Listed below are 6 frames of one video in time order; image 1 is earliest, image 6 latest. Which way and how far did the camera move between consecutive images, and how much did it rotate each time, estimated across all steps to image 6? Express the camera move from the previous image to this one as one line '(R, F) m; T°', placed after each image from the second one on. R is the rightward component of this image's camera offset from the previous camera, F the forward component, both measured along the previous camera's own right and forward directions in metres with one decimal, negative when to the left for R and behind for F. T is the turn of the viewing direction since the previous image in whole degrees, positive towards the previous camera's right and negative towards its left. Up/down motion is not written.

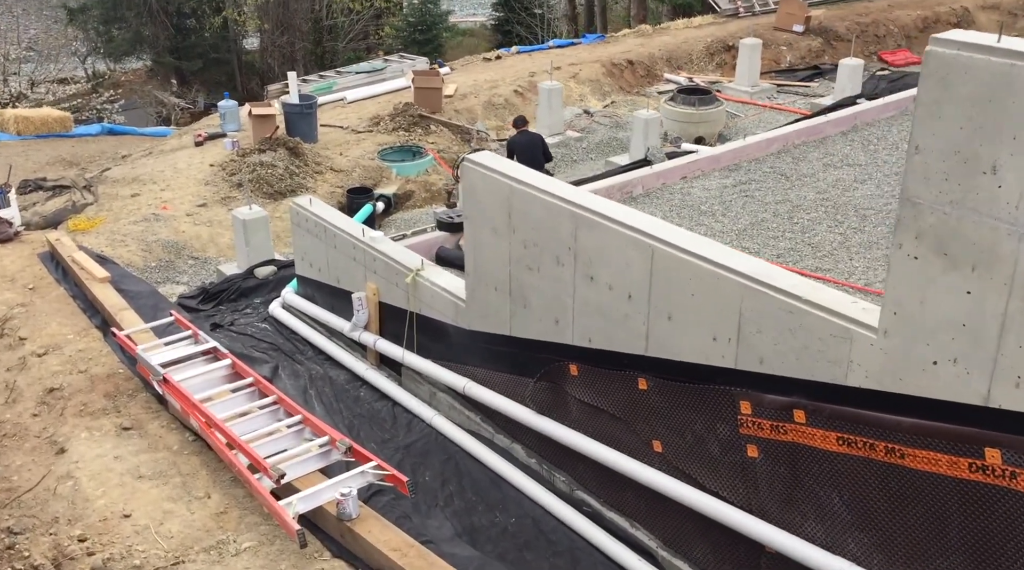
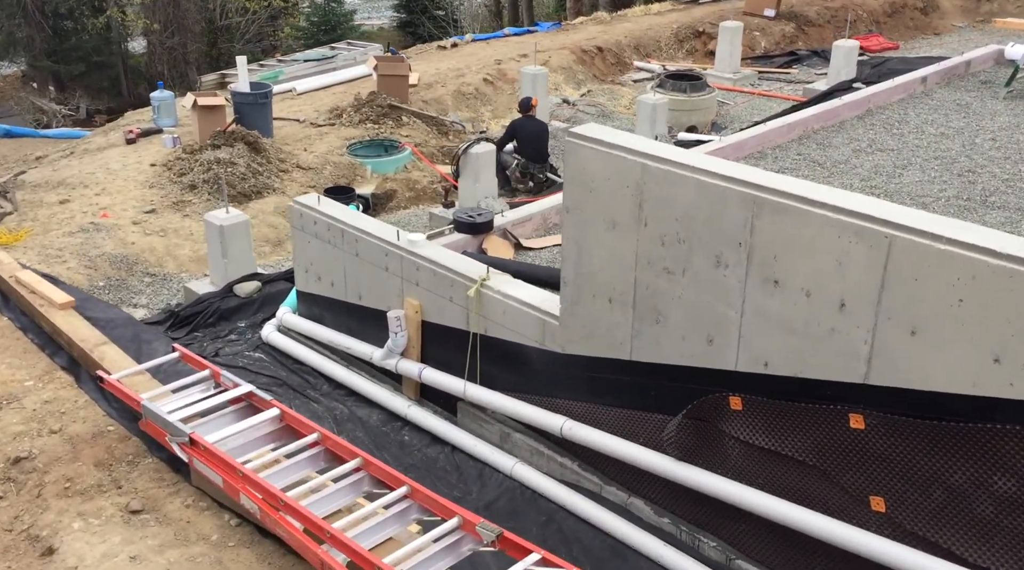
(-1.5, +2.1) m; +6°
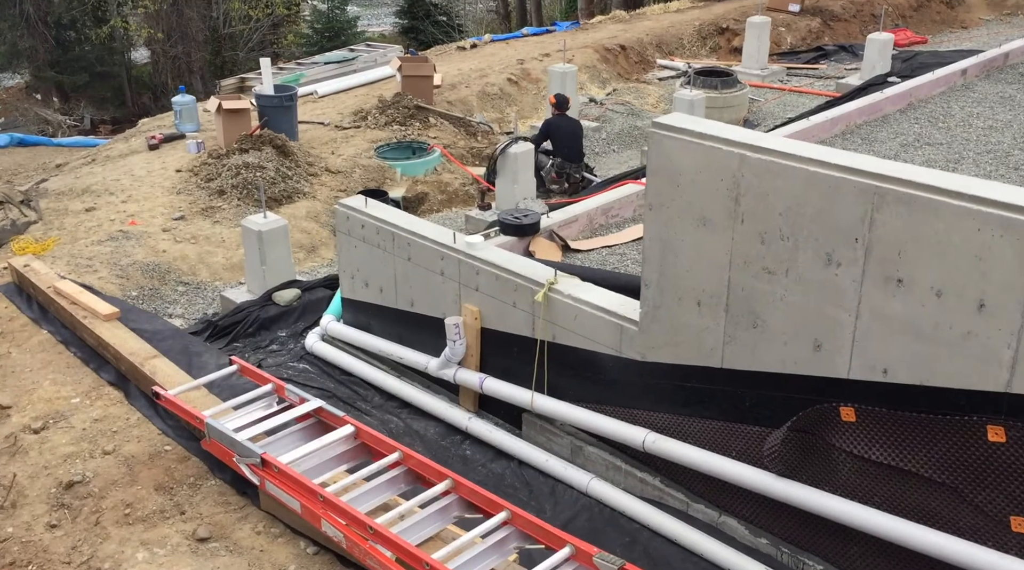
(-0.5, +0.4) m; 0°
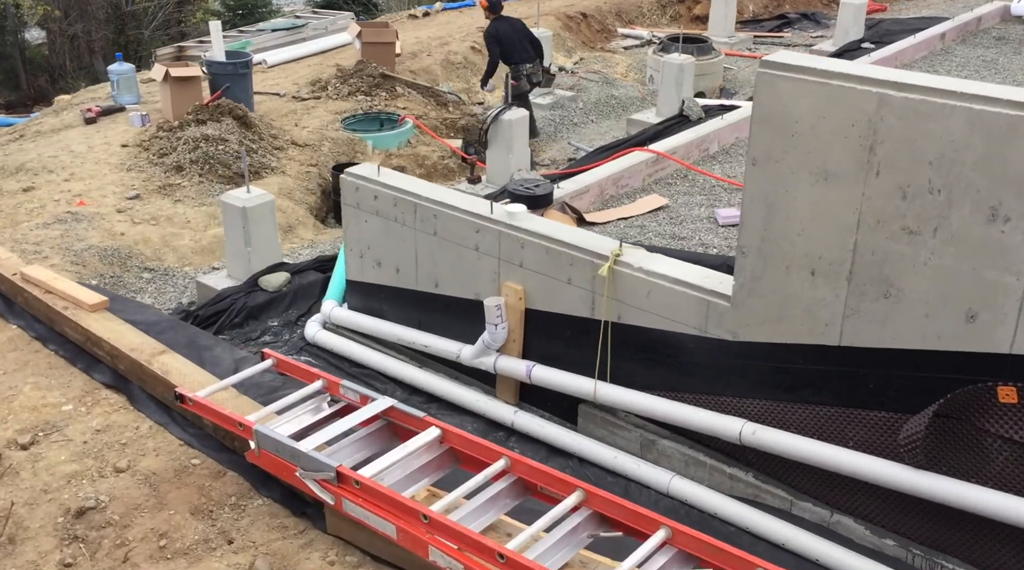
(-0.9, +1.0) m; +5°
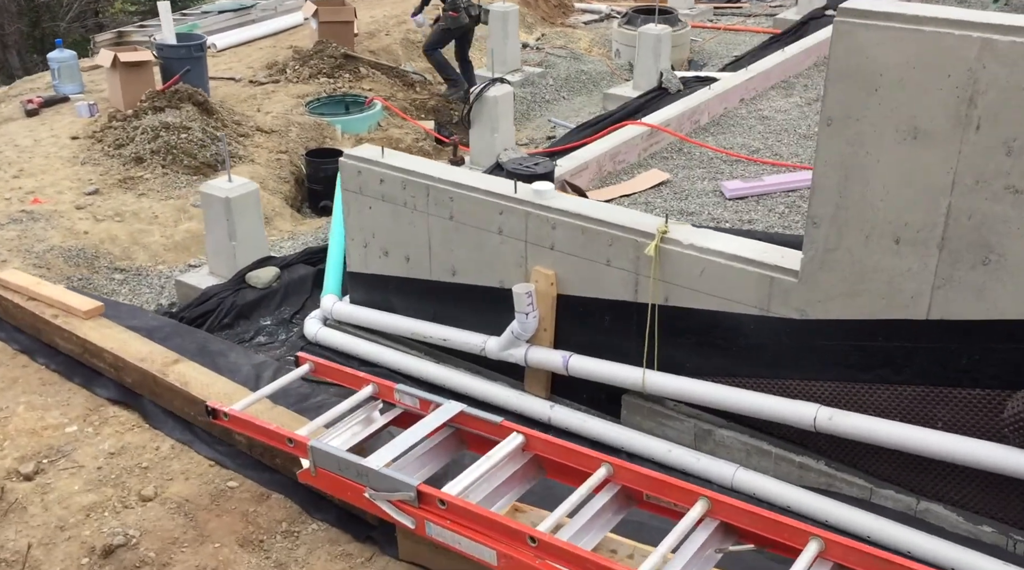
(-0.6, +0.6) m; +4°
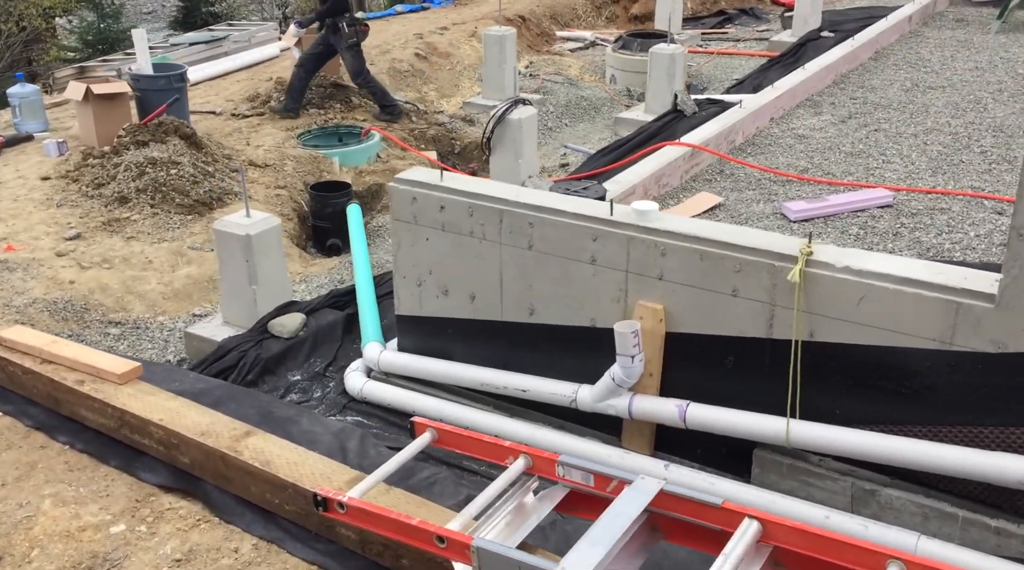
(-0.8, +1.0) m; +3°
